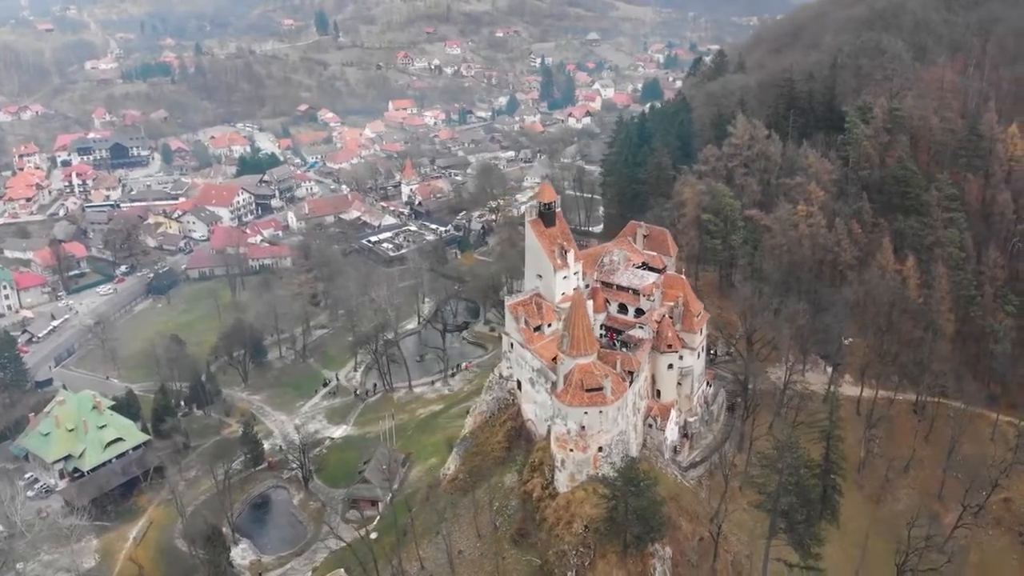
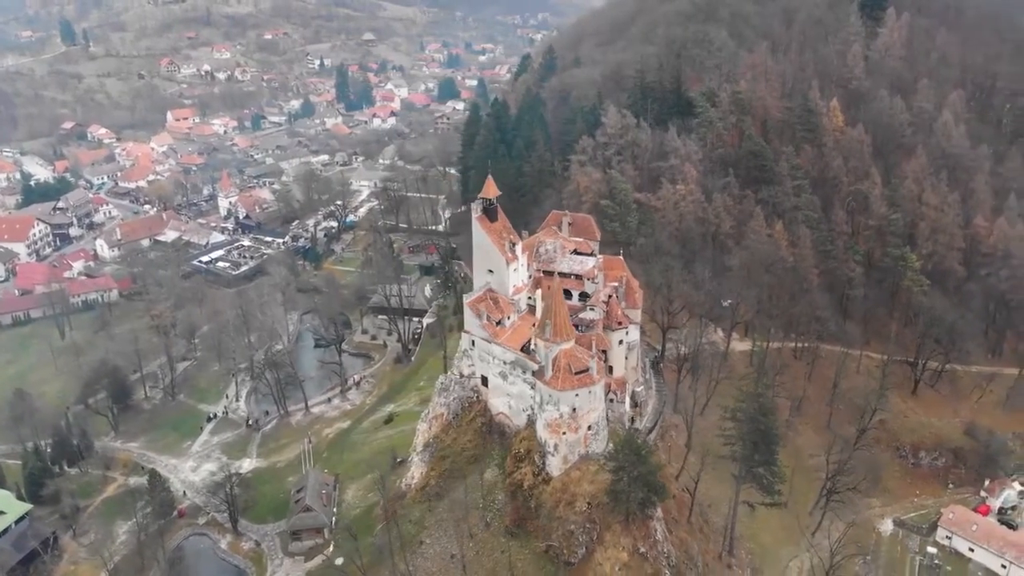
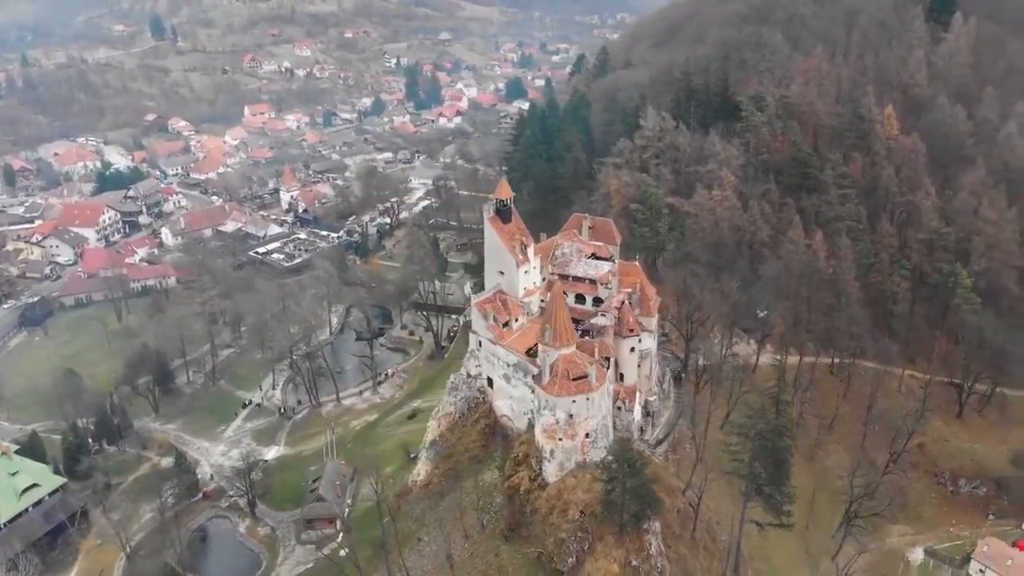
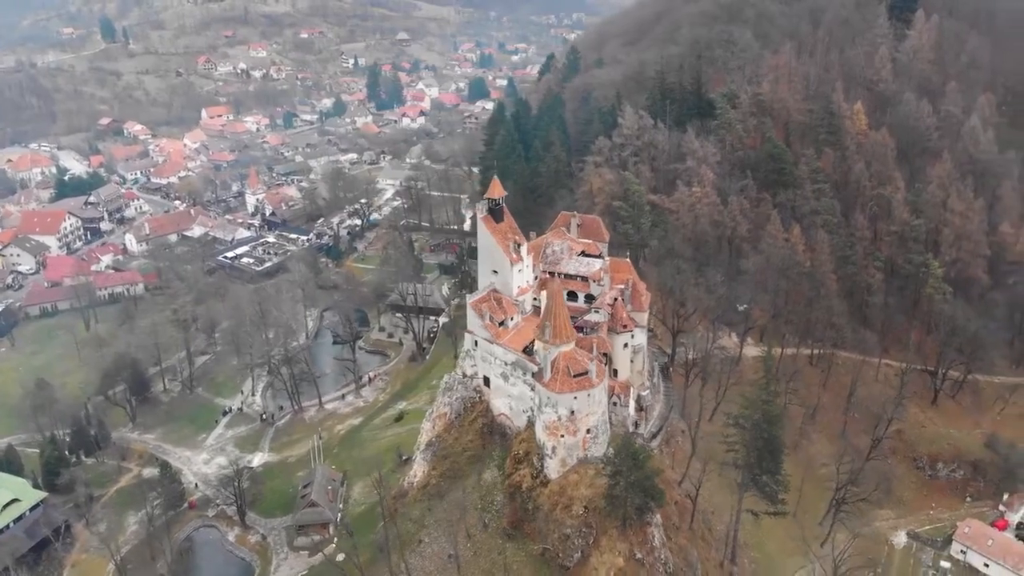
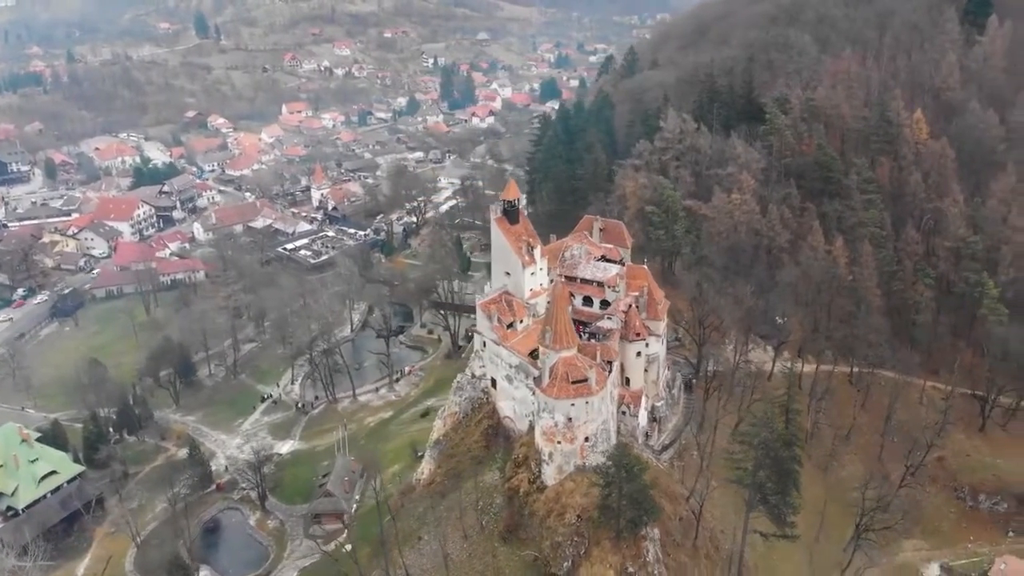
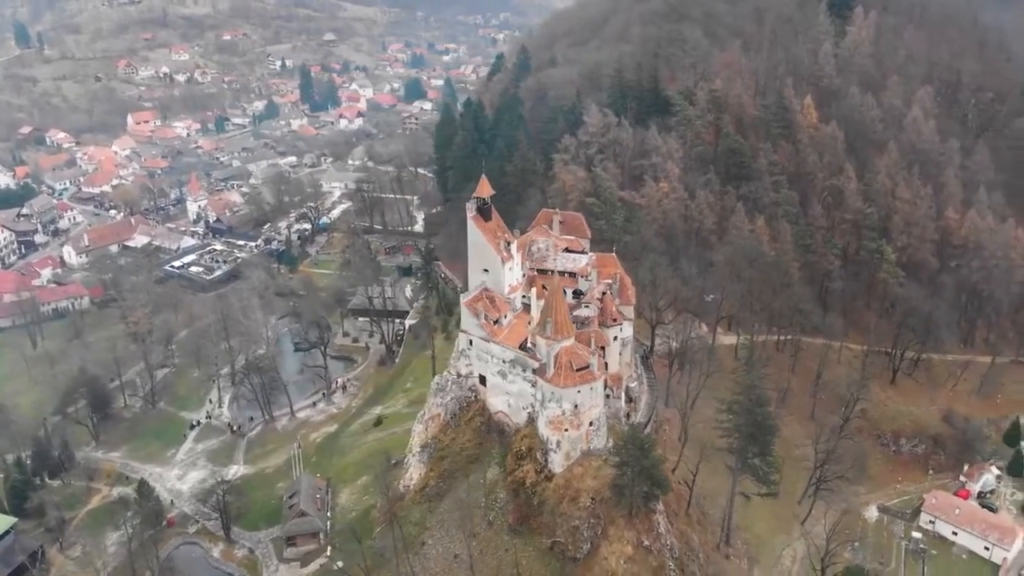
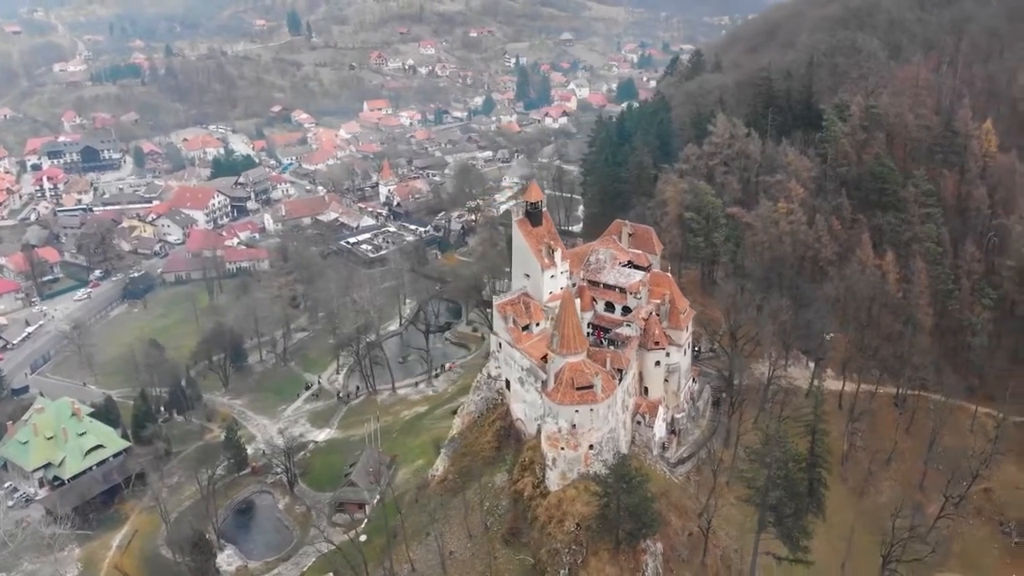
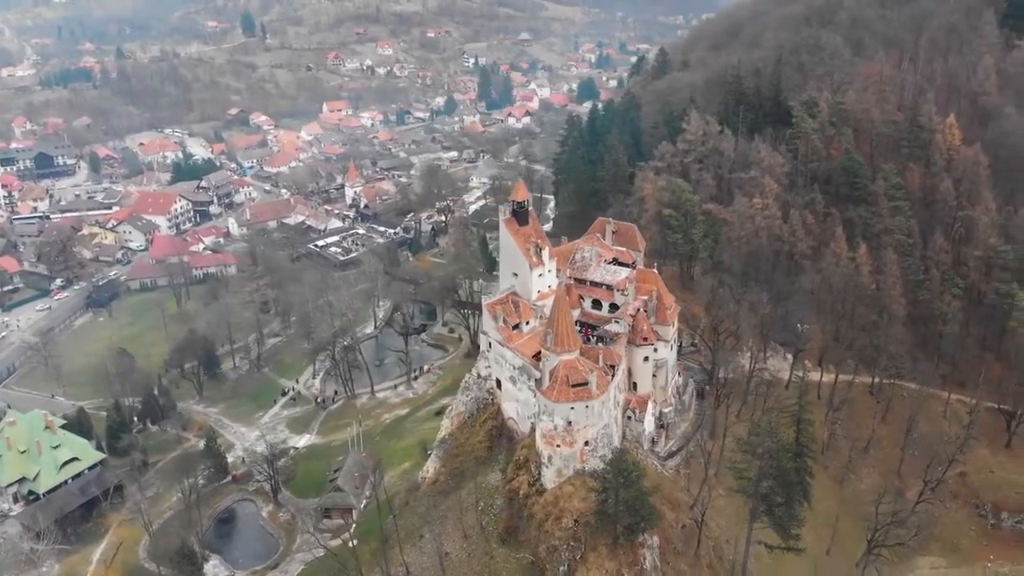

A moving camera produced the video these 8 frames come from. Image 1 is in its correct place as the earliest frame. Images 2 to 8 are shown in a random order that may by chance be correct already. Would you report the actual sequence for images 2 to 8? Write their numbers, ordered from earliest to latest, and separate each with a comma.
7, 8, 5, 3, 4, 2, 6
